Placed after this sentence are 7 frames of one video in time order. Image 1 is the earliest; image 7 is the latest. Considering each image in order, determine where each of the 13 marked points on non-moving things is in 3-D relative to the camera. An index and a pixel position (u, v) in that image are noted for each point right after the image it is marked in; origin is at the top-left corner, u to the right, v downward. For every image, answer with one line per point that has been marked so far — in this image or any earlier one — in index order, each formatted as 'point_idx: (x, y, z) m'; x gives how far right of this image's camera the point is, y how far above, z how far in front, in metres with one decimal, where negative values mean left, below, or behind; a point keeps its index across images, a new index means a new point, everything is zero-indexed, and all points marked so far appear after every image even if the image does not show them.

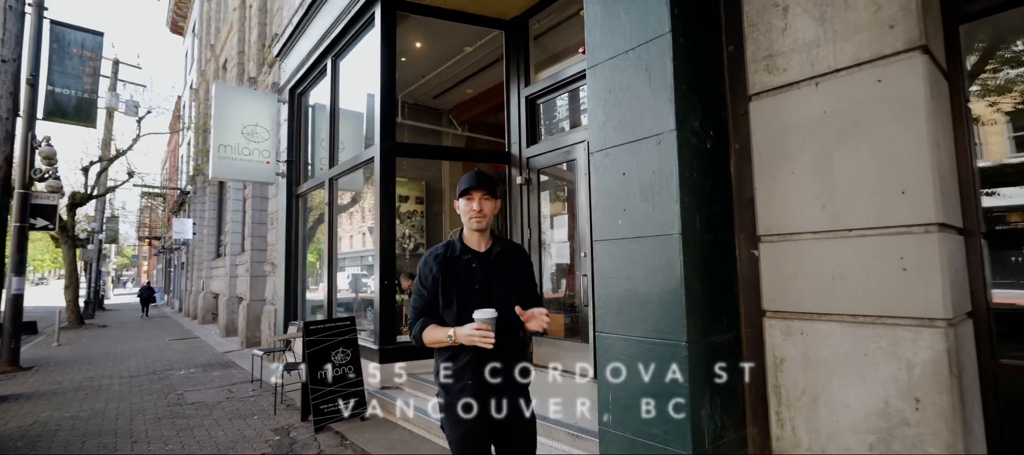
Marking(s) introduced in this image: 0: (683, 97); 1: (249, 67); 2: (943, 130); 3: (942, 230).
0: (+1.1, +0.8, +2.8) m
1: (-7.9, +4.8, +14.0) m
2: (+2.3, +0.5, +2.4) m
3: (+2.1, 0.0, +2.3) m
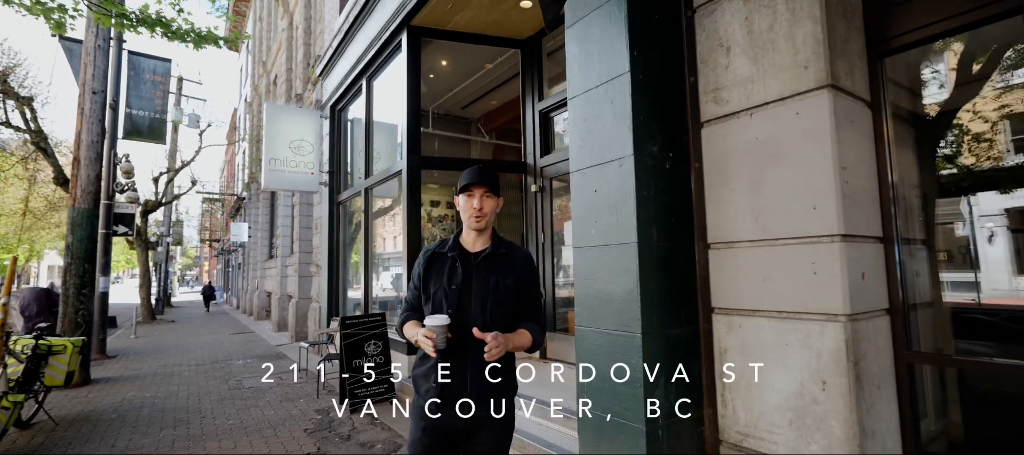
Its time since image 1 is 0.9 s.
0: (+0.9, +0.7, +3.3) m
1: (-7.0, +4.7, +15.3) m
2: (+2.1, +0.4, +2.8) m
3: (+1.9, -0.1, +2.7) m
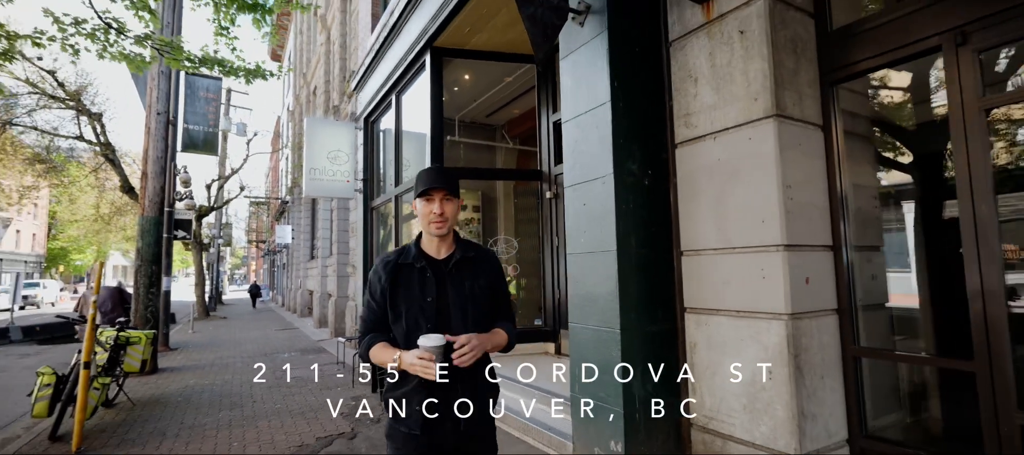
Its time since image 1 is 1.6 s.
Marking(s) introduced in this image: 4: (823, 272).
0: (+0.9, +0.7, +3.8) m
1: (-6.2, +4.6, +16.3) m
2: (+2.0, +0.4, +3.3) m
3: (+1.9, -0.1, +3.1) m
4: (+2.2, -0.3, +3.3) m
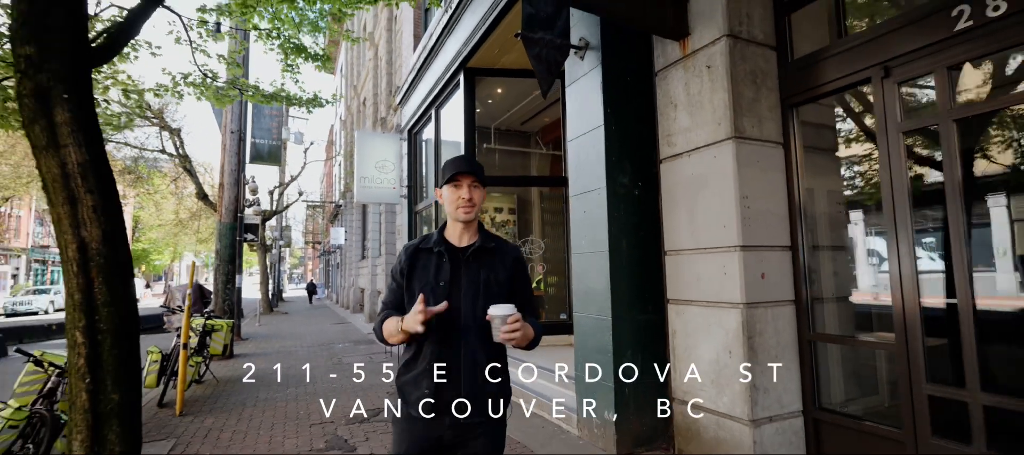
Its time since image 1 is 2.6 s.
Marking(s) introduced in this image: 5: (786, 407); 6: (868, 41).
0: (+1.0, +0.6, +4.5) m
1: (-4.9, +4.5, +17.6) m
2: (+2.1, +0.3, +3.9) m
3: (+1.9, -0.2, +3.7) m
4: (+2.2, -0.3, +3.9) m
5: (+2.2, -1.4, +3.7) m
6: (+2.7, +1.4, +3.4) m
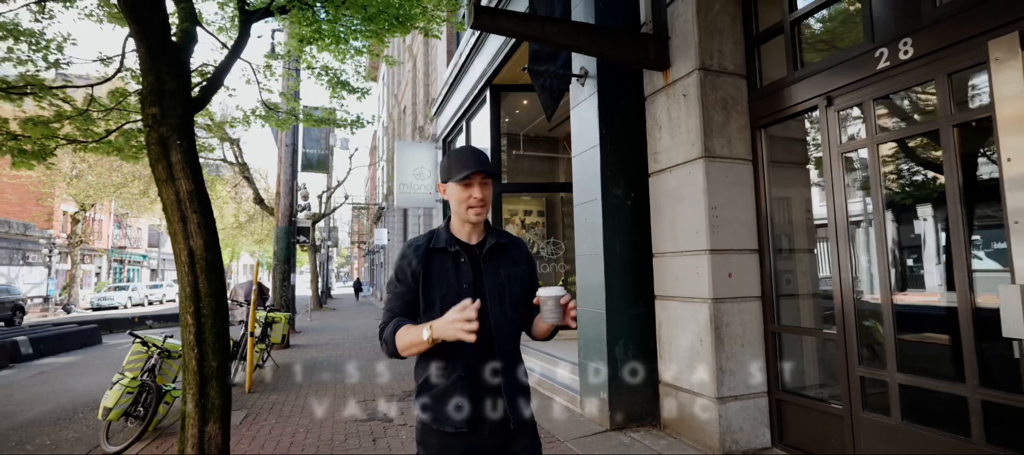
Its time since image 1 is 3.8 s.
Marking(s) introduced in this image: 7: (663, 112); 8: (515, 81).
0: (+1.1, +0.5, +5.2) m
1: (-3.7, +4.4, +18.8) m
2: (+2.1, +0.3, +4.5) m
3: (+1.9, -0.2, +4.4) m
4: (+2.2, -0.4, +4.5) m
5: (+2.2, -1.5, +4.3) m
6: (+2.6, +1.3, +4.0) m
7: (+1.6, +1.2, +4.9) m
8: (+0.1, +3.2, +10.3) m
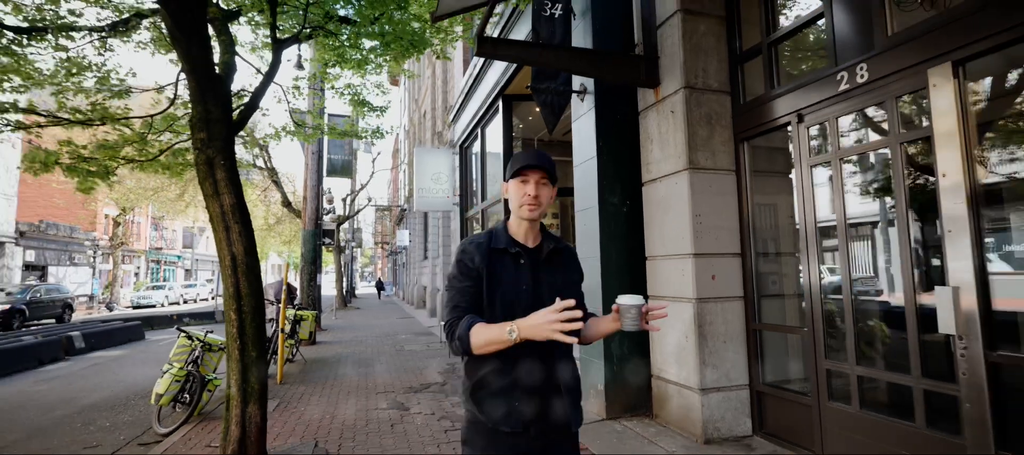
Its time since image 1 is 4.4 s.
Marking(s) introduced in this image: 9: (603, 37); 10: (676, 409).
0: (+1.1, +0.5, +5.7) m
1: (-3.1, +4.4, +19.4) m
2: (+2.1, +0.2, +4.9) m
3: (+1.9, -0.3, +4.8) m
4: (+2.2, -0.5, +4.9) m
5: (+2.2, -1.5, +4.7) m
6: (+2.6, +1.3, +4.4) m
7: (+1.6, +1.2, +5.4) m
8: (+0.4, +3.2, +10.7) m
9: (+1.1, +2.3, +5.6) m
10: (+1.7, -1.9, +4.9) m
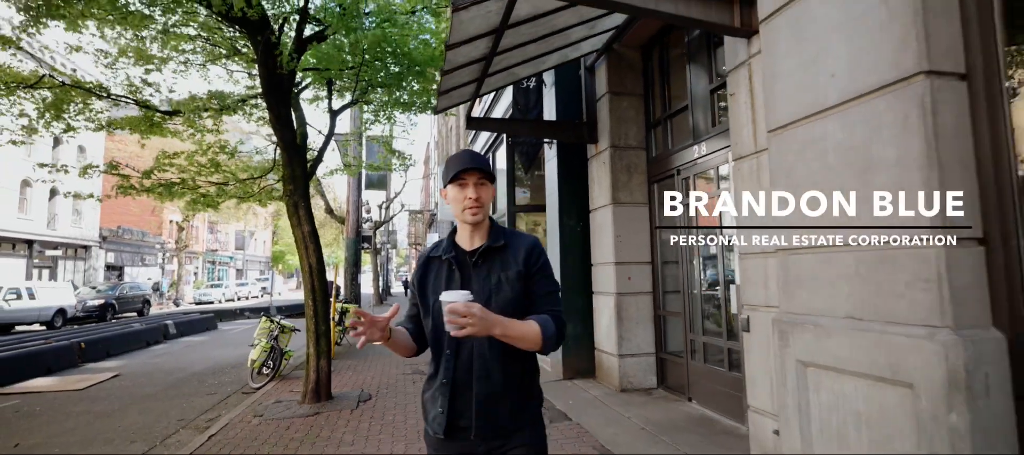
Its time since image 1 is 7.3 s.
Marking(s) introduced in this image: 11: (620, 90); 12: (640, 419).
0: (+0.9, +0.2, +7.9) m
1: (-2.4, +4.1, +21.9) m
2: (+1.8, 0.0, +7.0) m
3: (+1.6, -0.5, +6.9) m
4: (+1.9, -0.7, +7.0) m
5: (+1.9, -1.8, +6.9) m
6: (+2.3, +1.0, +6.5) m
7: (+1.3, +0.9, +7.5) m
8: (+0.4, +2.9, +13.0) m
9: (+0.8, +2.0, +7.8) m
10: (+1.4, -2.2, +7.1) m
11: (+1.7, +2.1, +7.2) m
12: (+1.5, -2.3, +5.6) m
